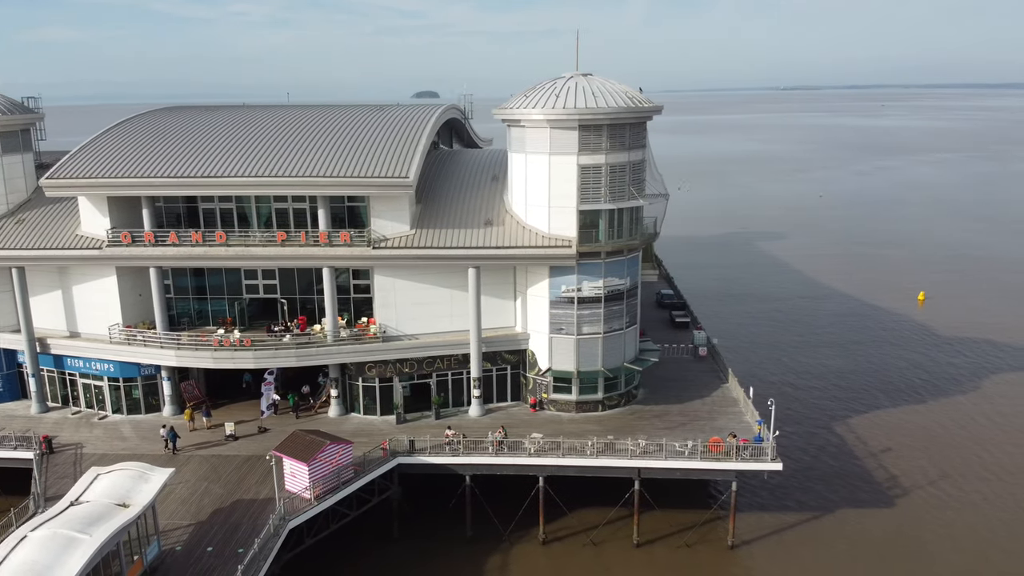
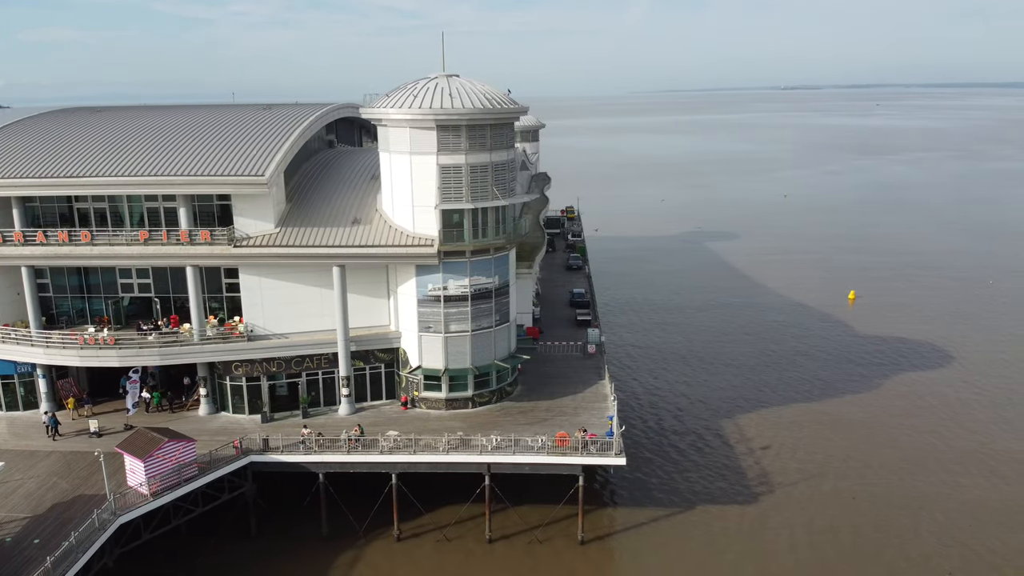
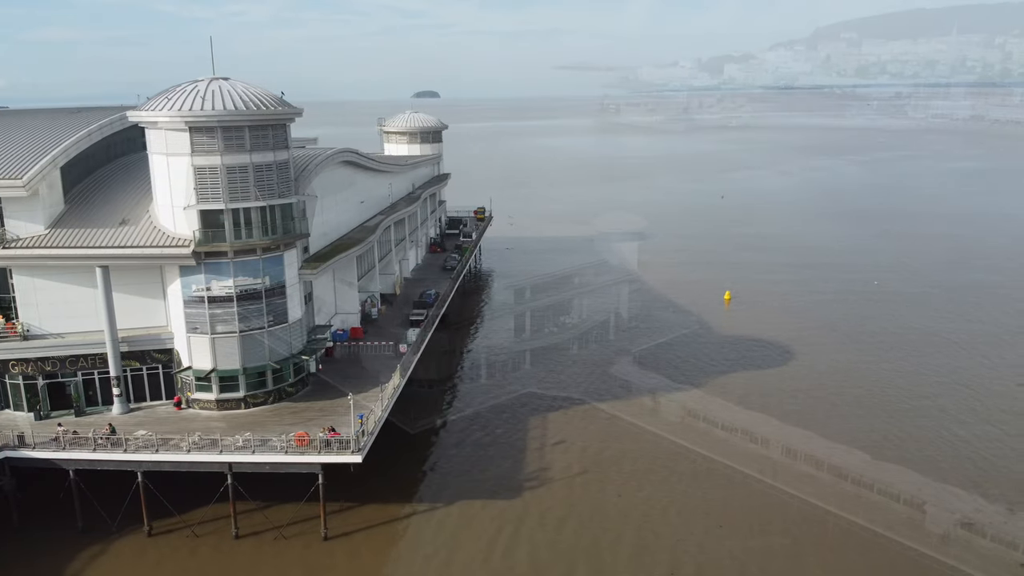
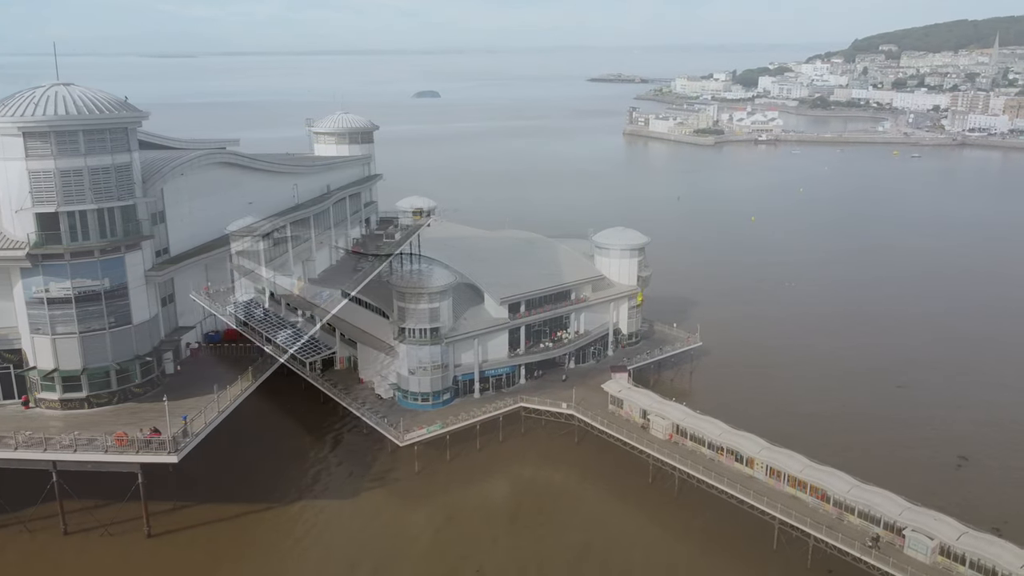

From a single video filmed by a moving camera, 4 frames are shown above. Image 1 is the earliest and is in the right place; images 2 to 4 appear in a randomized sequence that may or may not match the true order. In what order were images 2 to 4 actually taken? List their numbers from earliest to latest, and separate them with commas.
2, 3, 4
